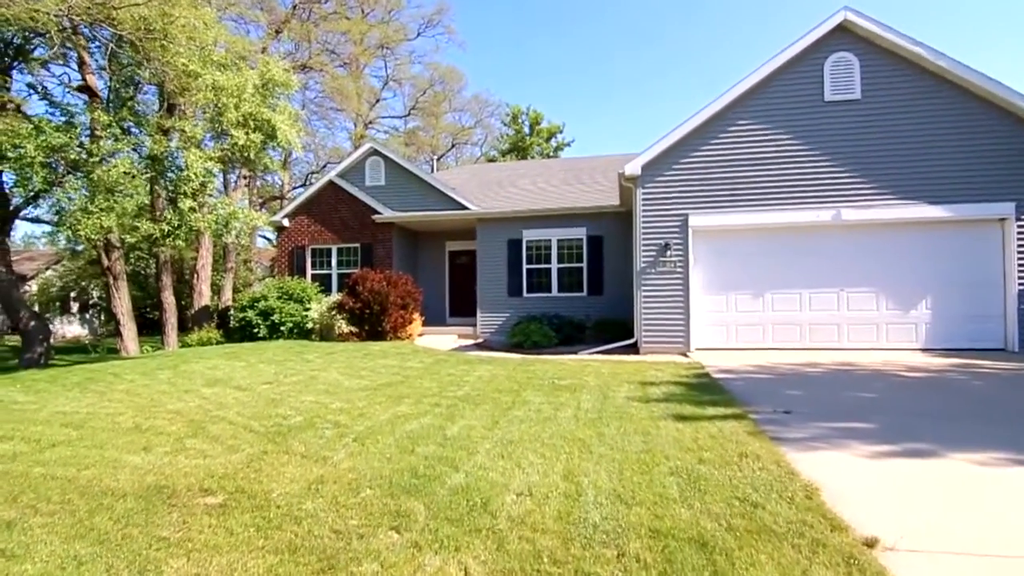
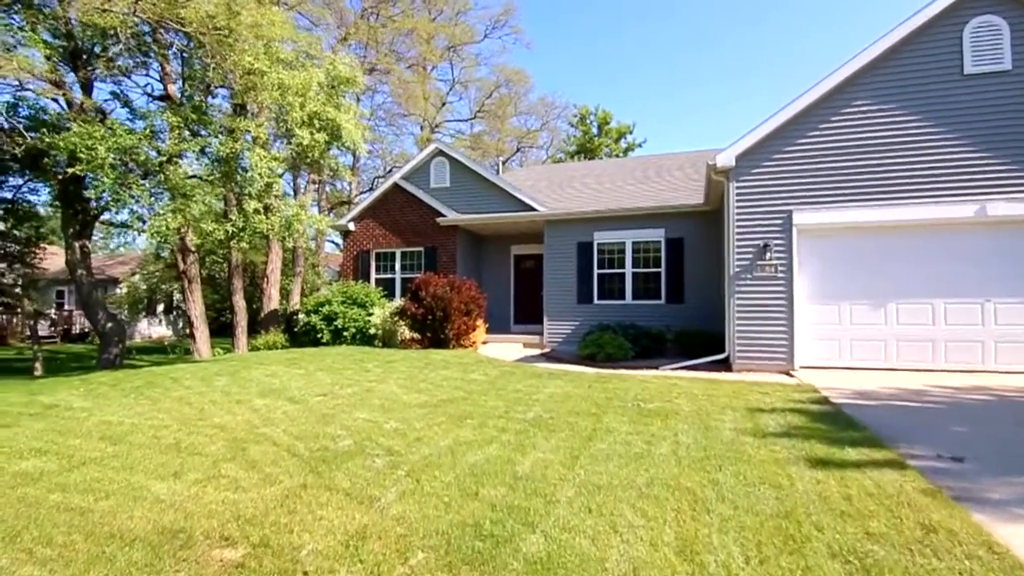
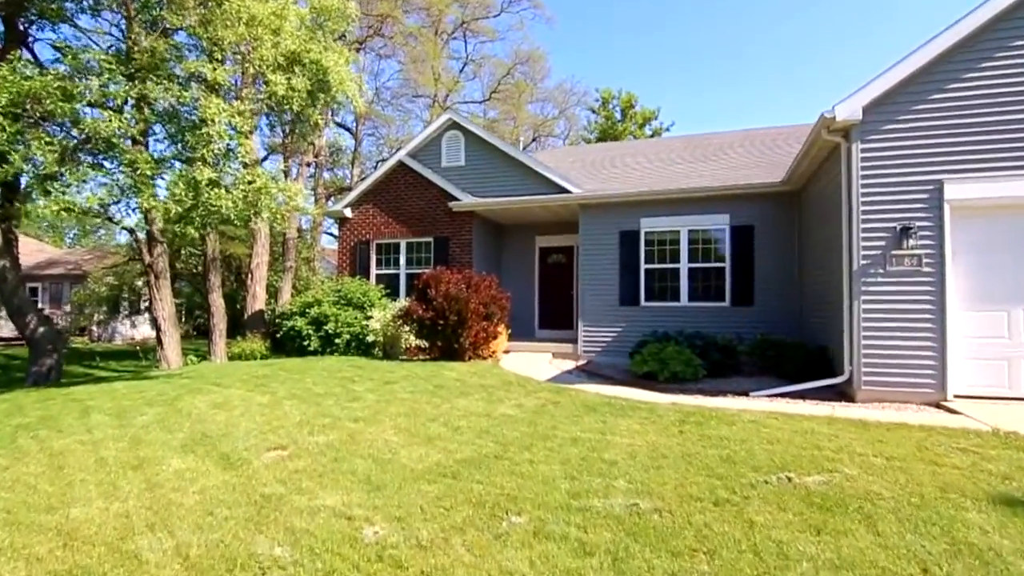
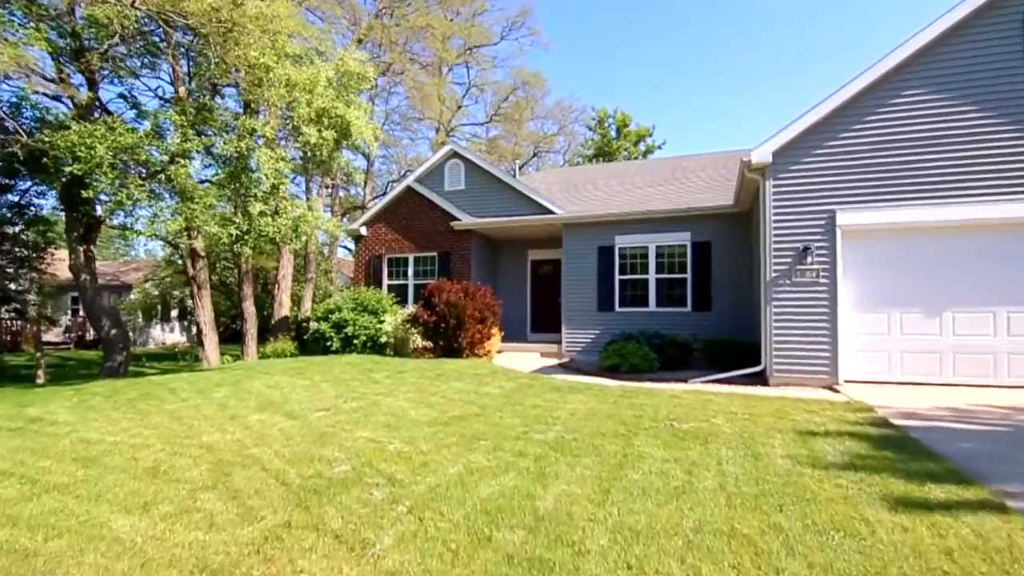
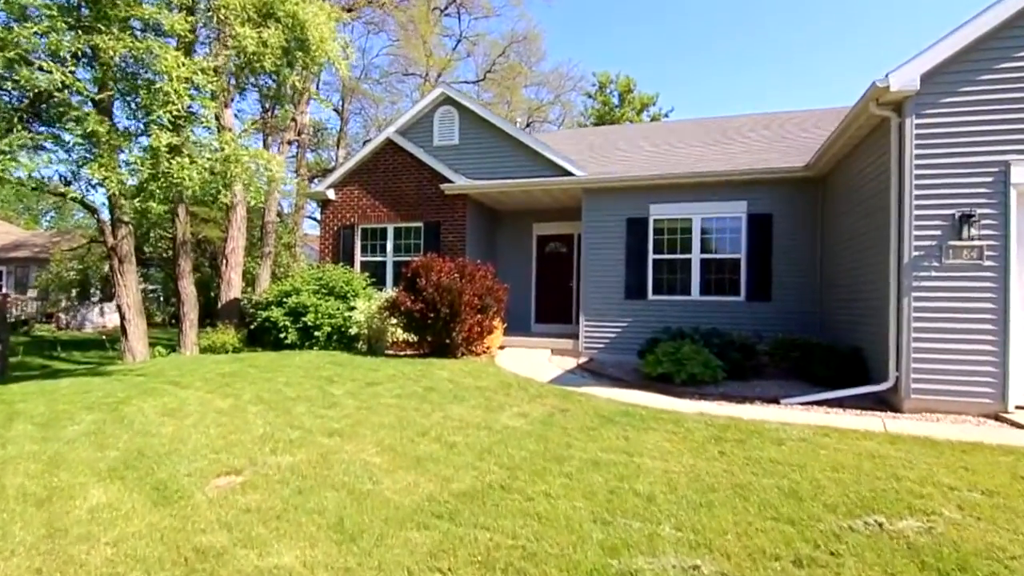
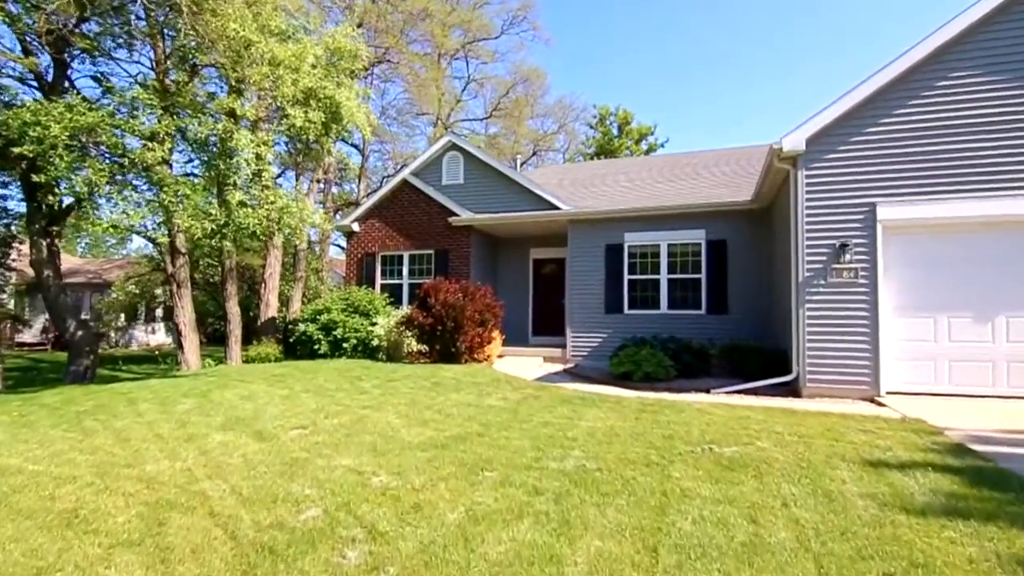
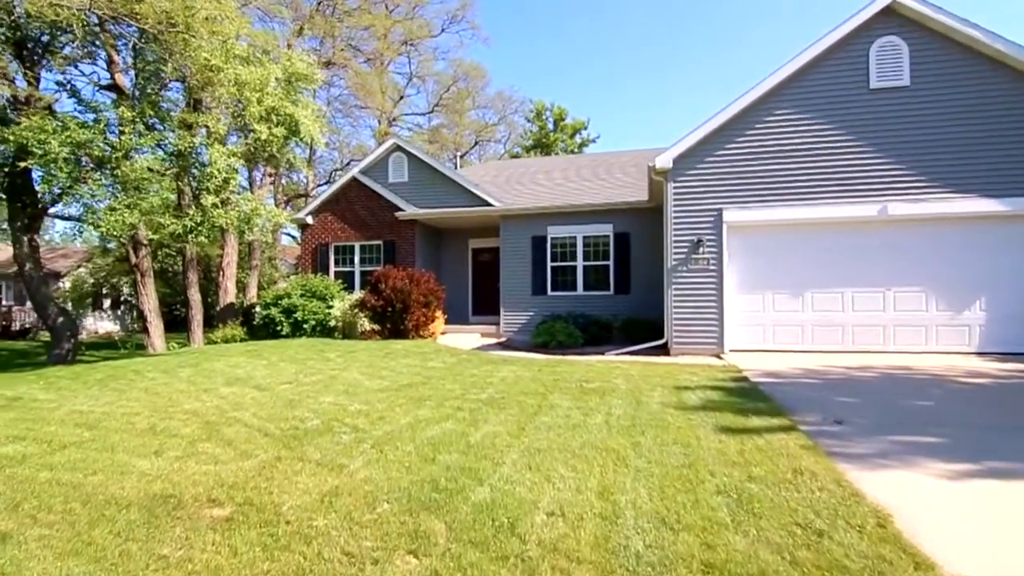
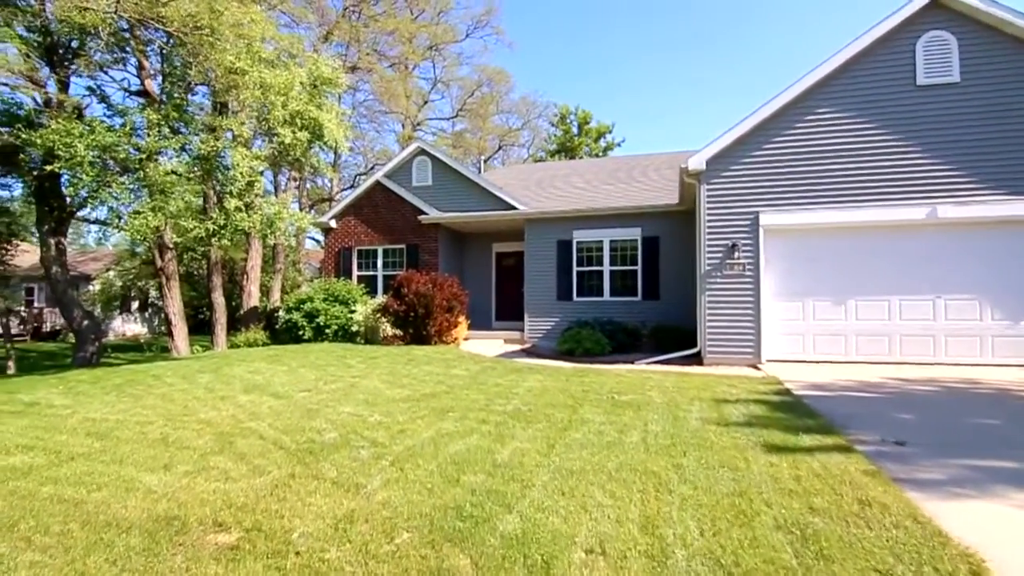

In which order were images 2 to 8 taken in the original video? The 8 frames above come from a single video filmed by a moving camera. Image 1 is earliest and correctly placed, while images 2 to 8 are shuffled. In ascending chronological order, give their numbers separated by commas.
7, 8, 2, 4, 6, 3, 5
